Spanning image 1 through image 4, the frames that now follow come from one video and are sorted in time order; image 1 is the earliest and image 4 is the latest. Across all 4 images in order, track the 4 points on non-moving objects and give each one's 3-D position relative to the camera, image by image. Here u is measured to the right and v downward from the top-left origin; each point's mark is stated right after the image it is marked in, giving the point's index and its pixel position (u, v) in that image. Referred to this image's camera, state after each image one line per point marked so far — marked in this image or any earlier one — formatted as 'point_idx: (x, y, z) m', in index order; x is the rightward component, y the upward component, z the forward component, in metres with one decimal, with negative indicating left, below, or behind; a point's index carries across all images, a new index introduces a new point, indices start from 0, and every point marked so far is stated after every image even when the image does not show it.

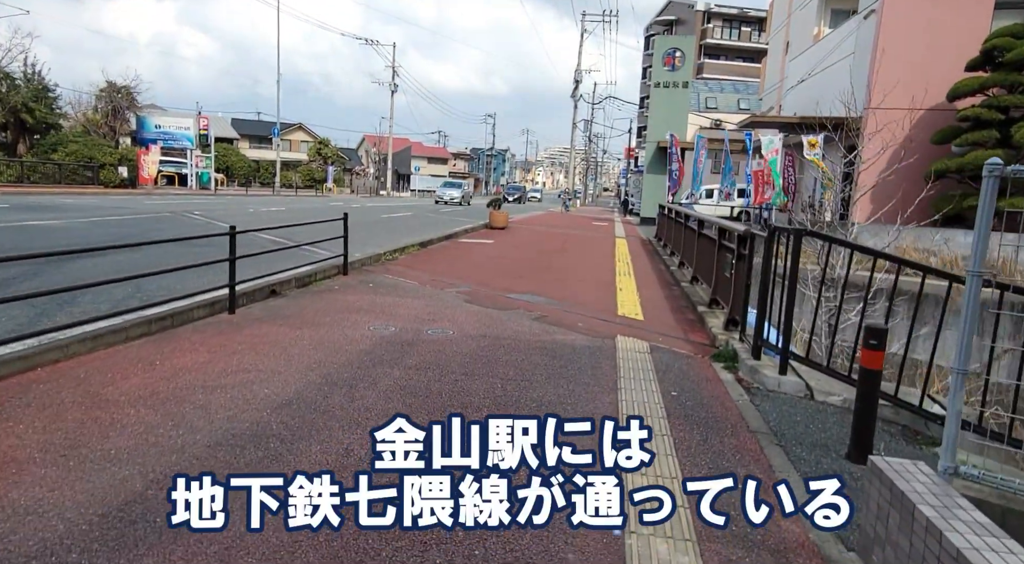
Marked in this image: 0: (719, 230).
0: (+2.2, +0.6, +7.1) m
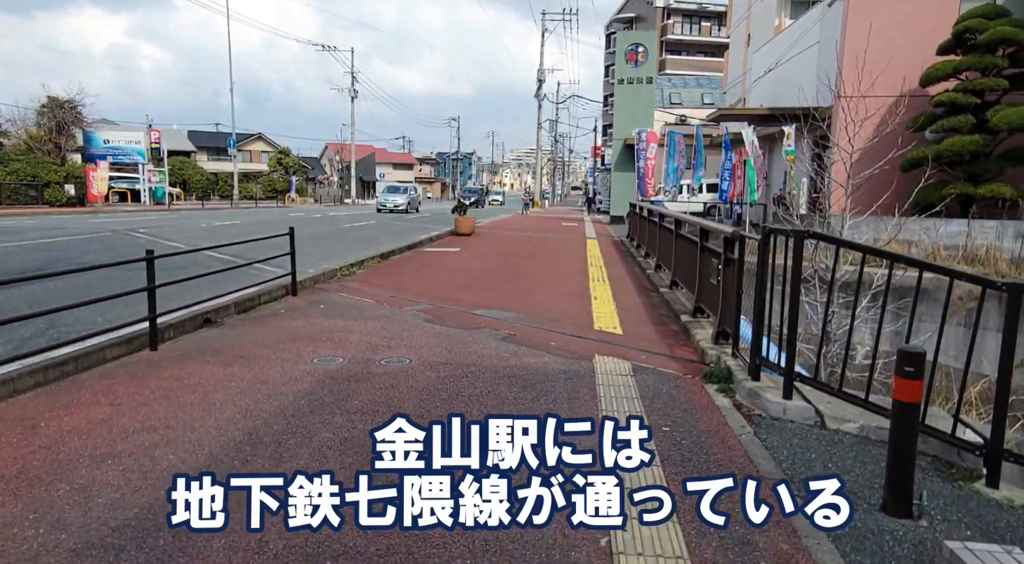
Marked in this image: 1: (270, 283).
0: (+1.9, +0.5, +6.5) m
1: (-3.0, 0.0, +8.1) m
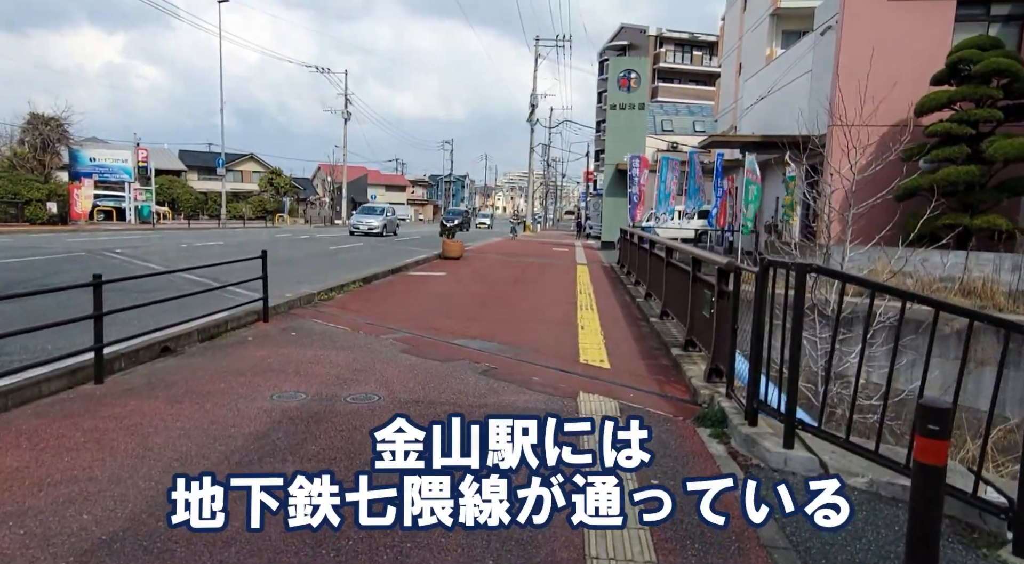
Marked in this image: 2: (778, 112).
0: (+1.7, +0.2, +6.2) m
1: (-3.2, -0.3, +7.7) m
2: (+7.6, +4.9, +18.7) m
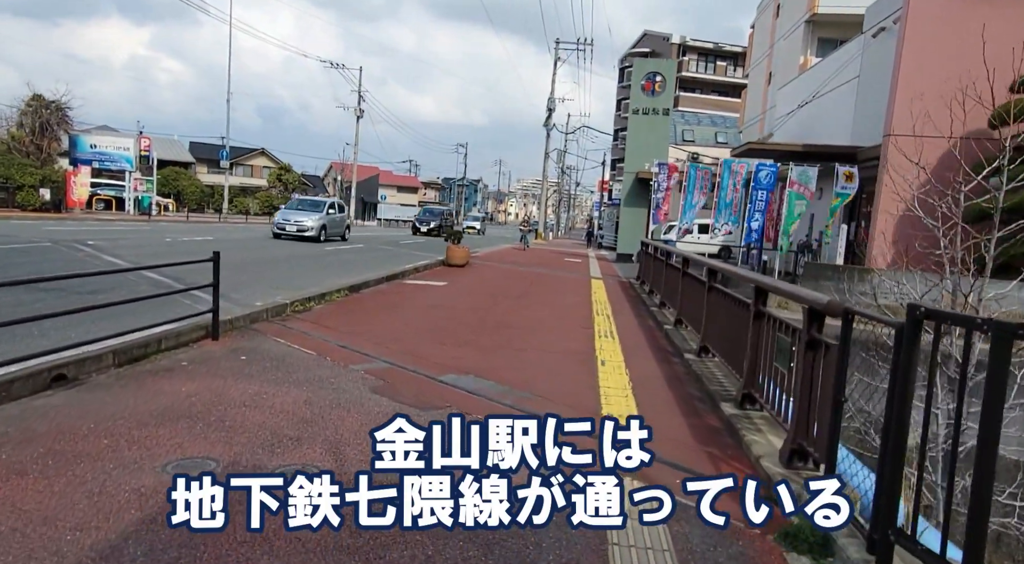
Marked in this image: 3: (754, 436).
0: (+1.7, -0.1, +4.7) m
1: (-3.2, -0.4, +6.3) m
2: (+8.1, +4.2, +17.2) m
3: (+1.5, -1.0, +4.1) m
